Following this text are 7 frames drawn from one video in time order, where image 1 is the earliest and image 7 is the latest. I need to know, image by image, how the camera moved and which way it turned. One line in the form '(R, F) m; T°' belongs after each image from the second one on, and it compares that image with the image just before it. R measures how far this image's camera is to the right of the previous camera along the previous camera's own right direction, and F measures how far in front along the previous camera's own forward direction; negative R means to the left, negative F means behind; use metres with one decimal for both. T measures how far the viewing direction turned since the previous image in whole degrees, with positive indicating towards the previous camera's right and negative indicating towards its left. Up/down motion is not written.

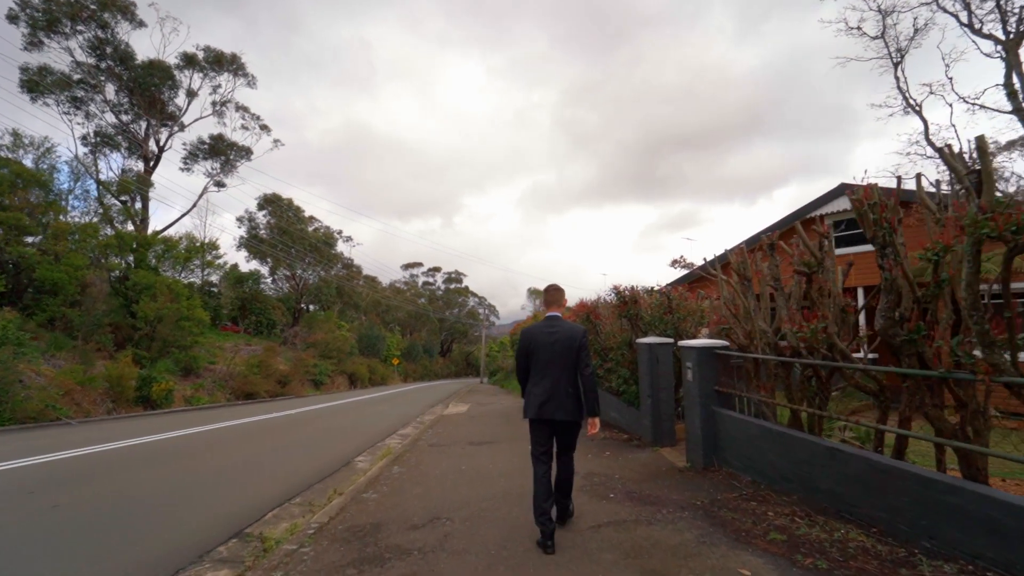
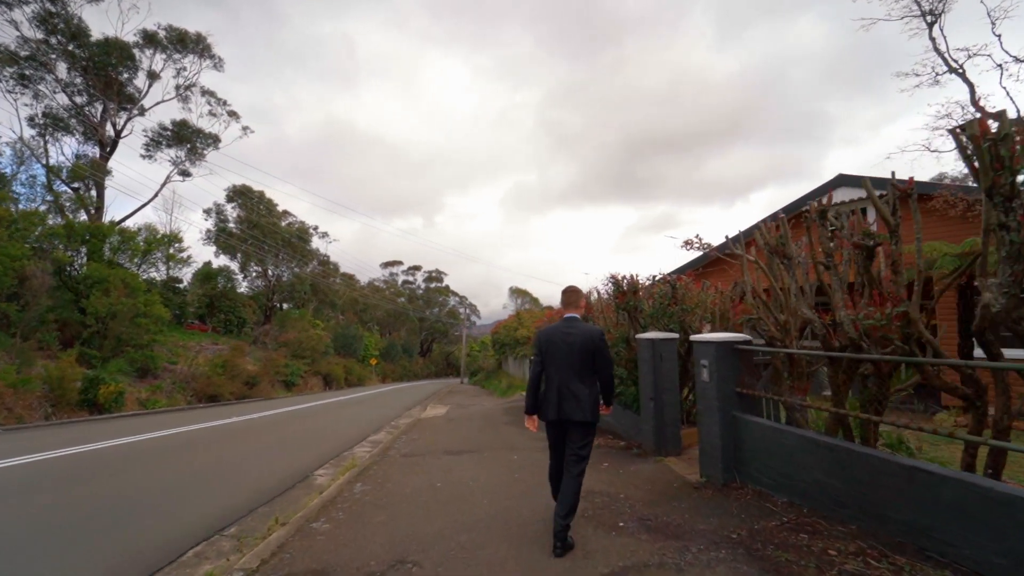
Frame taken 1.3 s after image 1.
(-0.1, +1.2) m; +2°
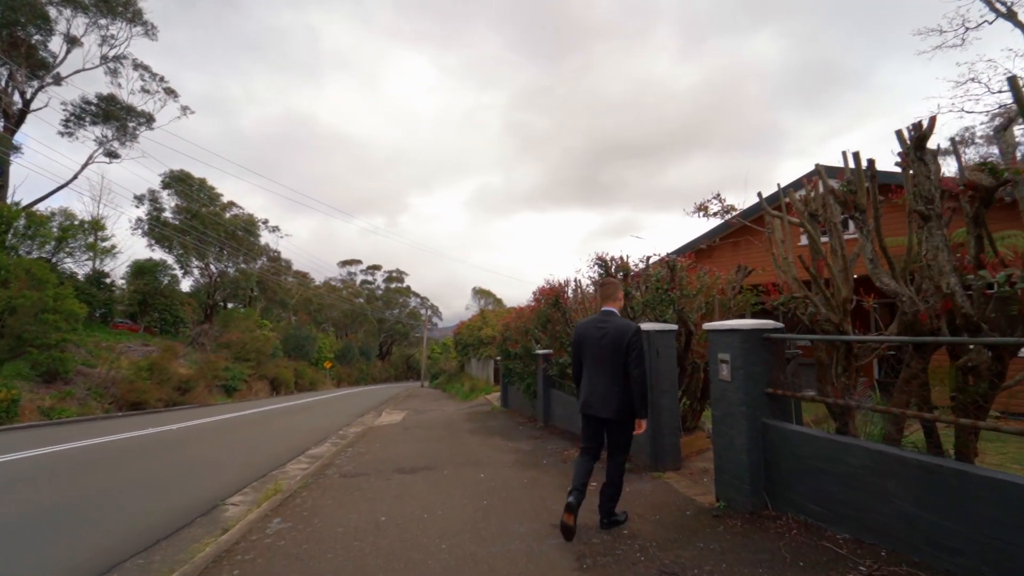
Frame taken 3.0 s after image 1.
(-0.1, +1.5) m; +5°
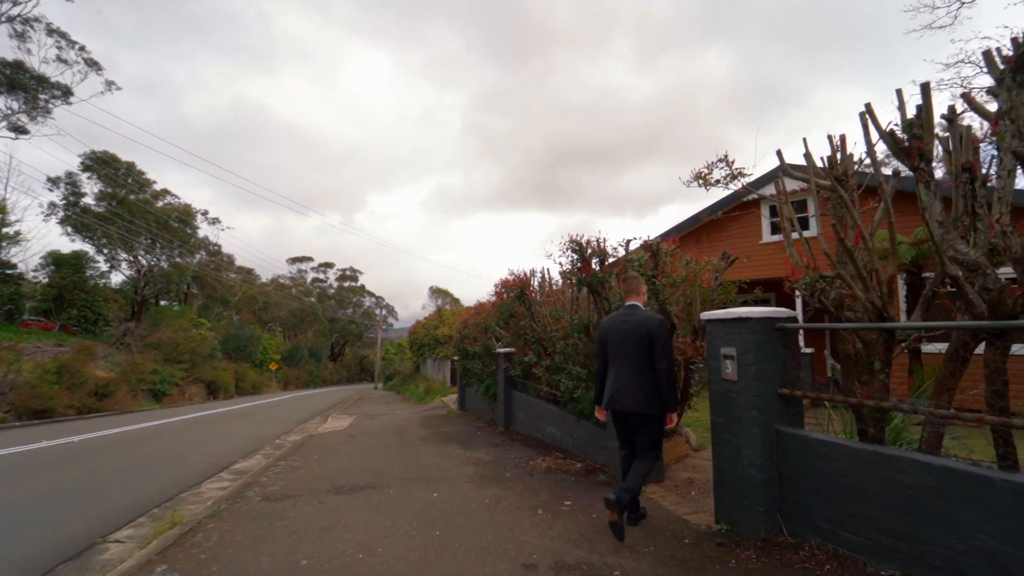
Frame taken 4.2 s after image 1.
(0.0, +1.0) m; +5°
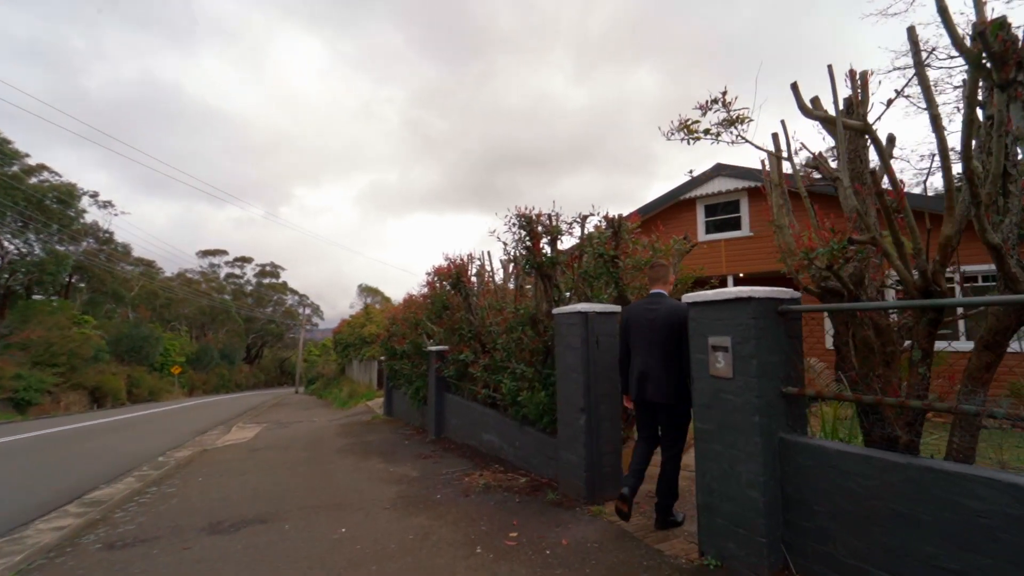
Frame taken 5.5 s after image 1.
(0.0, +1.1) m; +8°
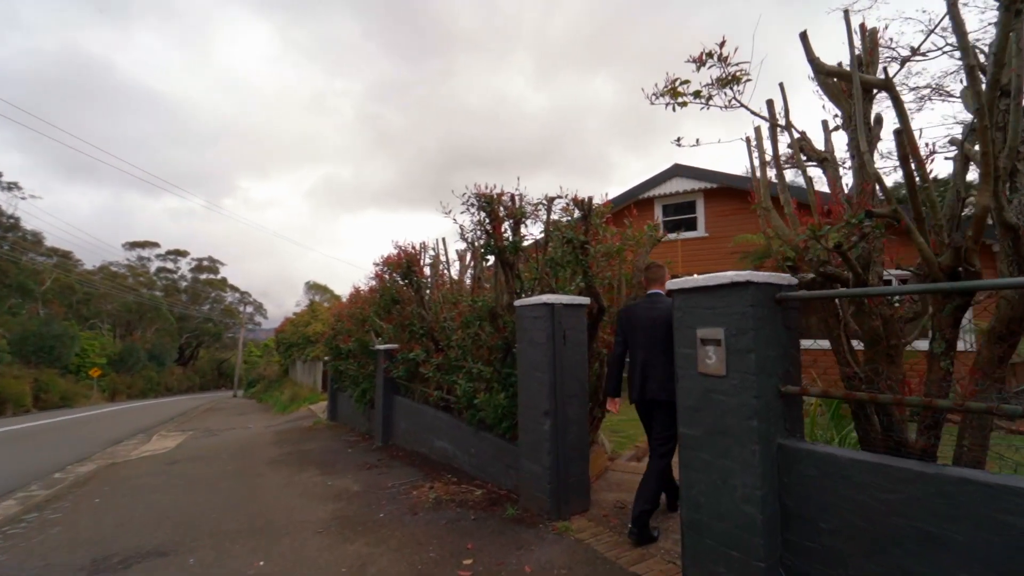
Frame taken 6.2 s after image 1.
(0.0, +0.6) m; +6°
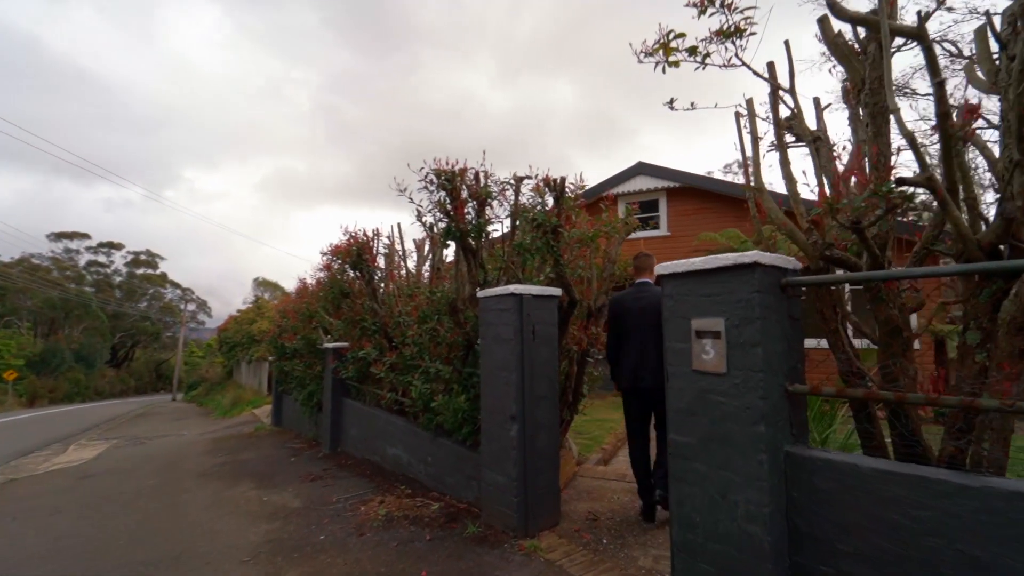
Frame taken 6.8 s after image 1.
(0.0, +0.5) m; +5°
